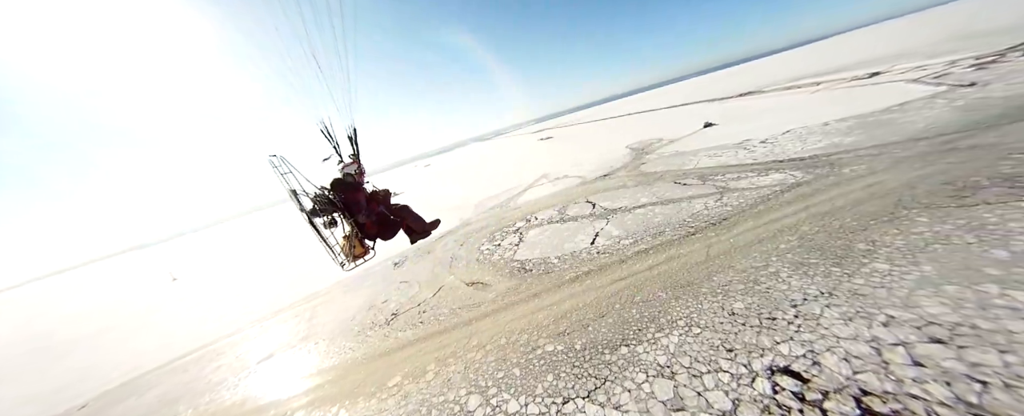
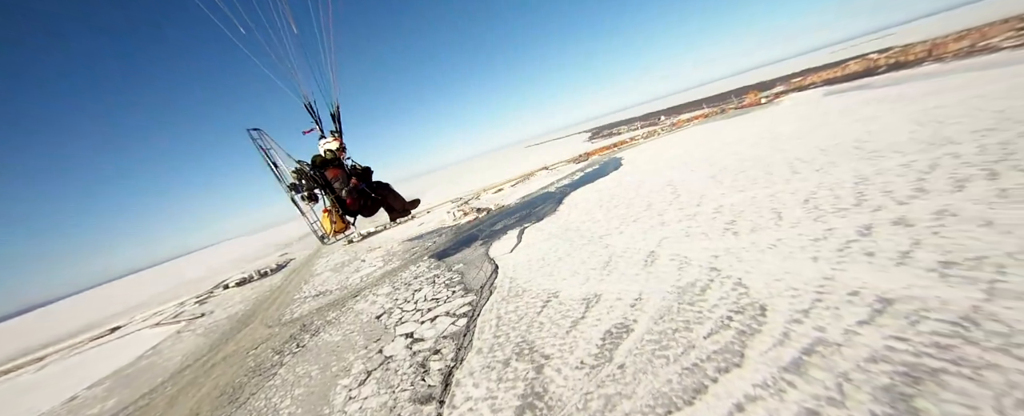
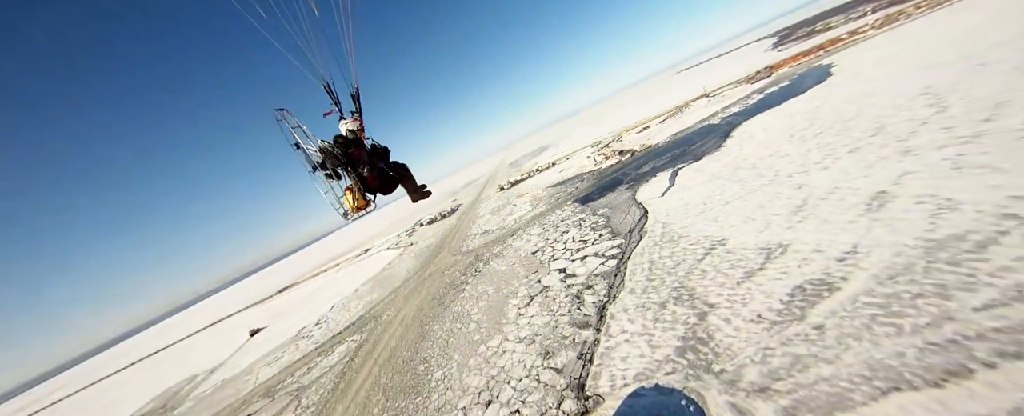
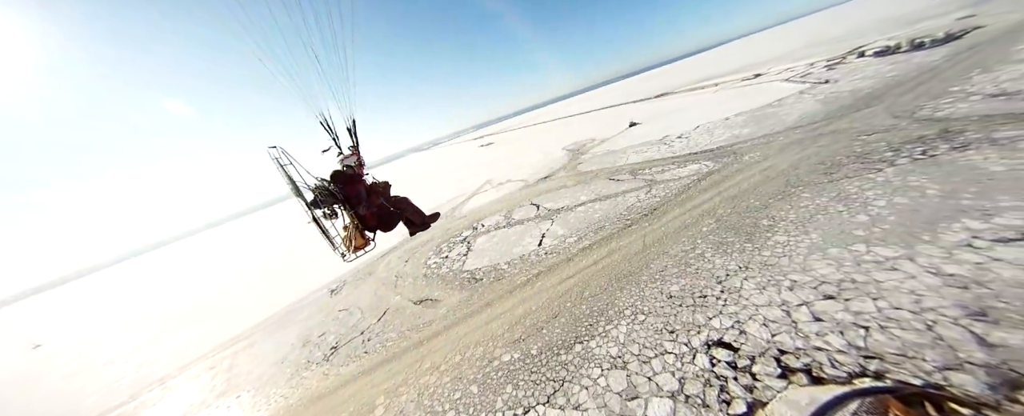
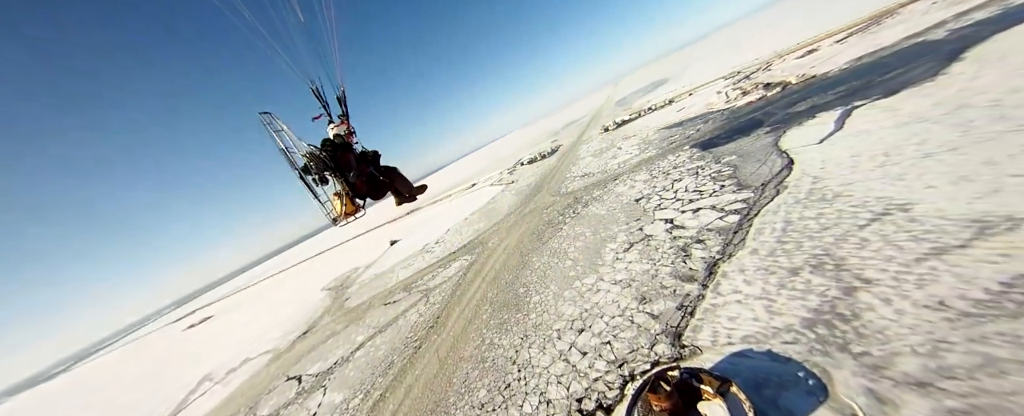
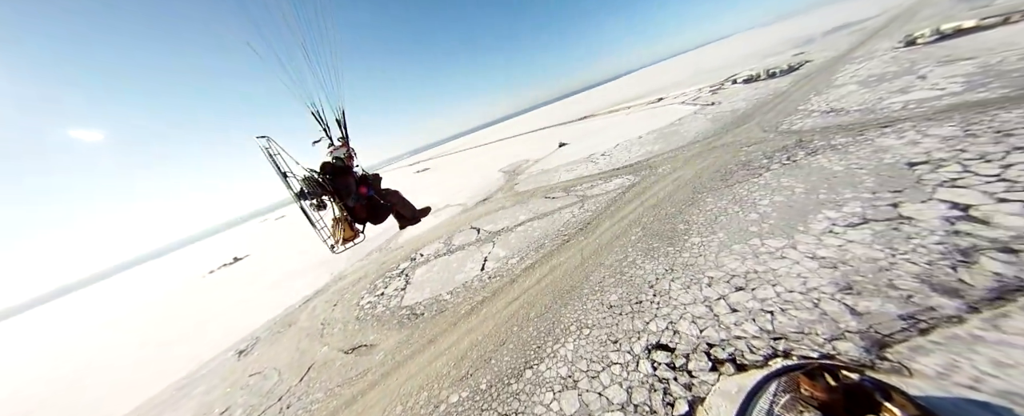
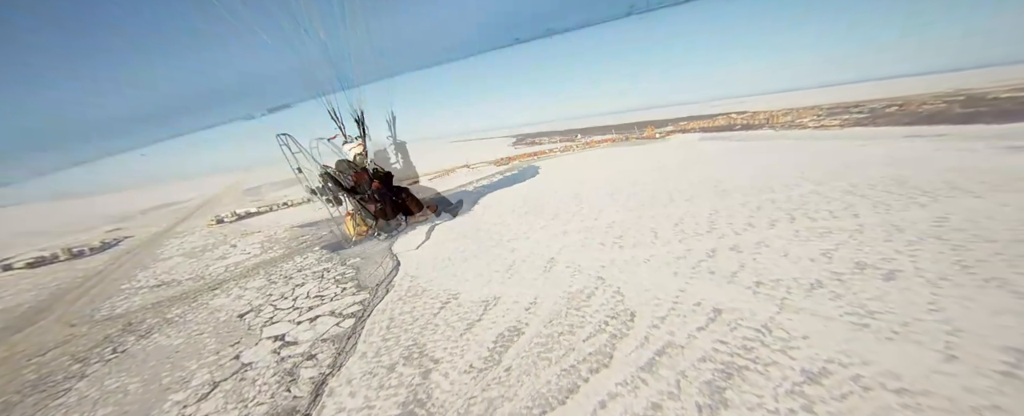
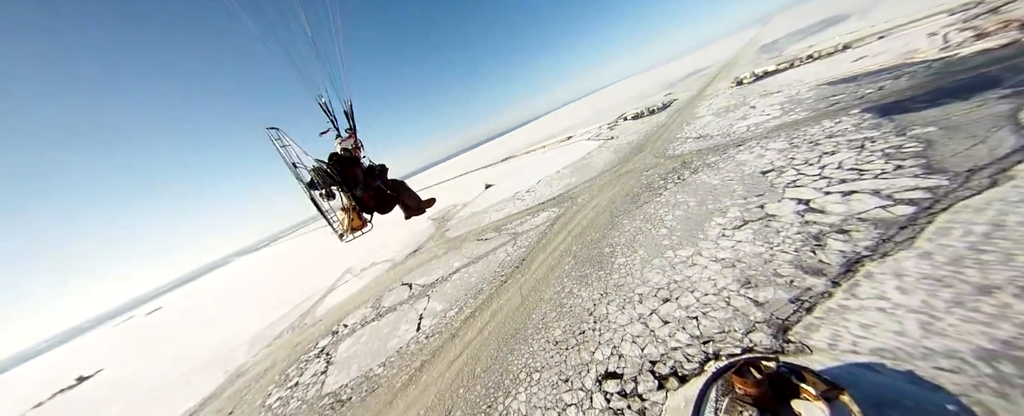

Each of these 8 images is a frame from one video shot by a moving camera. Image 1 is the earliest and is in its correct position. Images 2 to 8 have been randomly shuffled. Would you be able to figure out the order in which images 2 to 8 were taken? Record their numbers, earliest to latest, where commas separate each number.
4, 6, 8, 5, 3, 2, 7
